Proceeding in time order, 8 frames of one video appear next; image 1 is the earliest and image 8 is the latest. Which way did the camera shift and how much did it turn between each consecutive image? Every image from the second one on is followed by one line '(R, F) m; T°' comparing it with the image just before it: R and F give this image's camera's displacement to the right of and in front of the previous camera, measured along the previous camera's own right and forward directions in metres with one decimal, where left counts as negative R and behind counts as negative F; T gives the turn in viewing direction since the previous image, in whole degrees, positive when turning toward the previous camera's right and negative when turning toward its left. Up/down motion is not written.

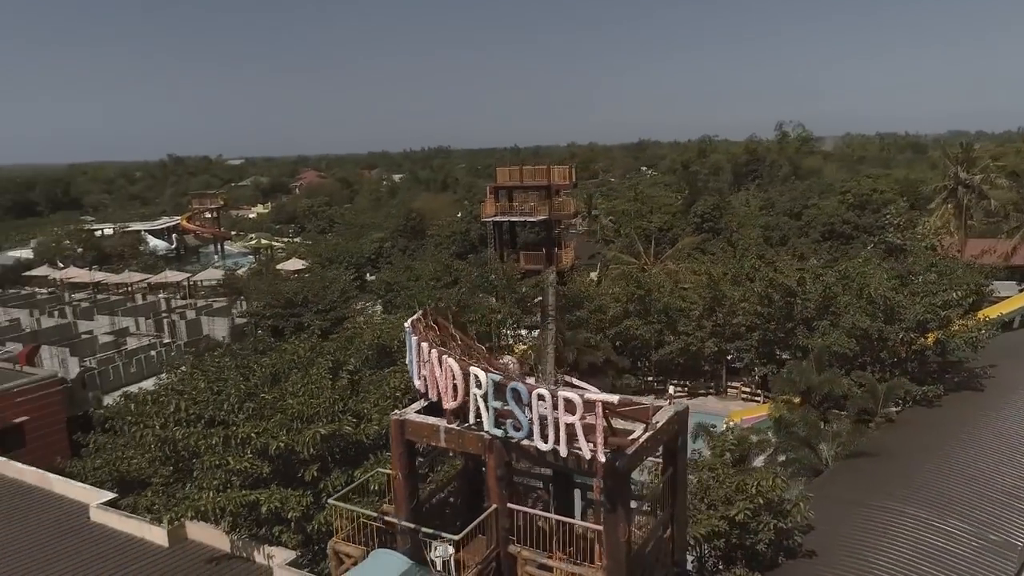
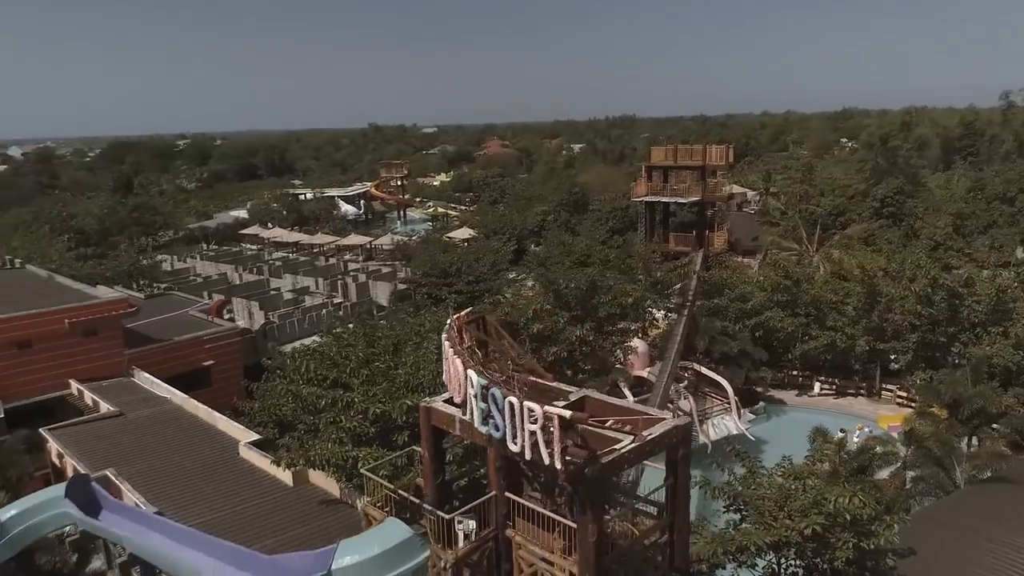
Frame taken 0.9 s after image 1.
(+1.6, -0.4) m; -14°
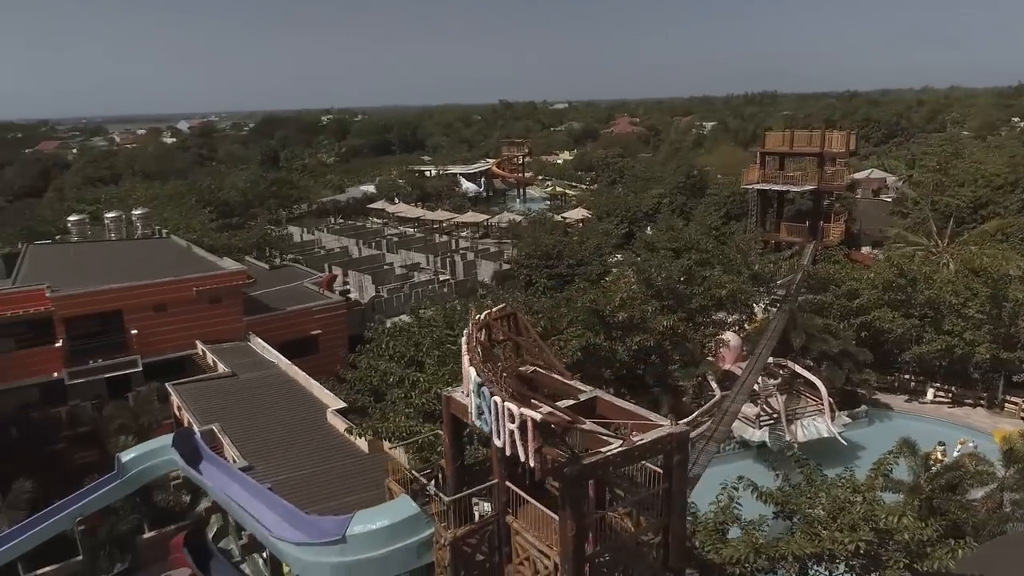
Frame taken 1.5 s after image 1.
(+1.2, -0.3) m; -10°
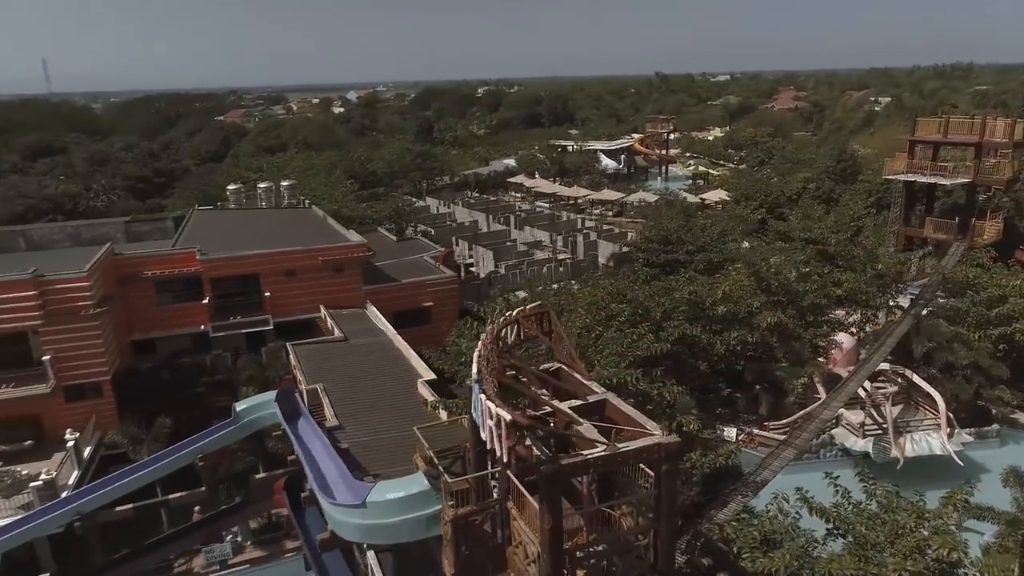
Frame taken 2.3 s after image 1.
(+1.5, -0.4) m; -12°
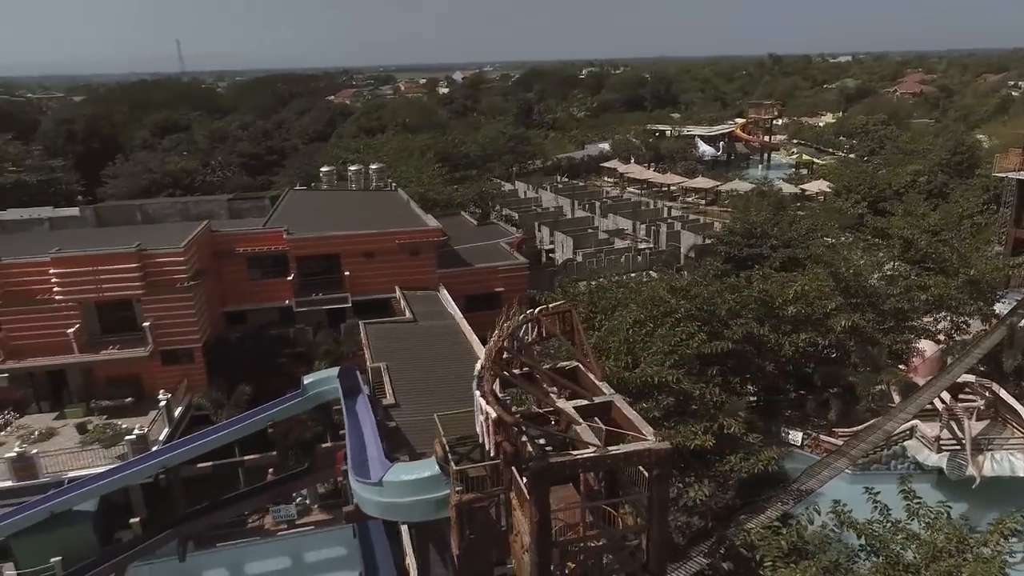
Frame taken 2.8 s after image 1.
(+1.0, -0.3) m; -8°
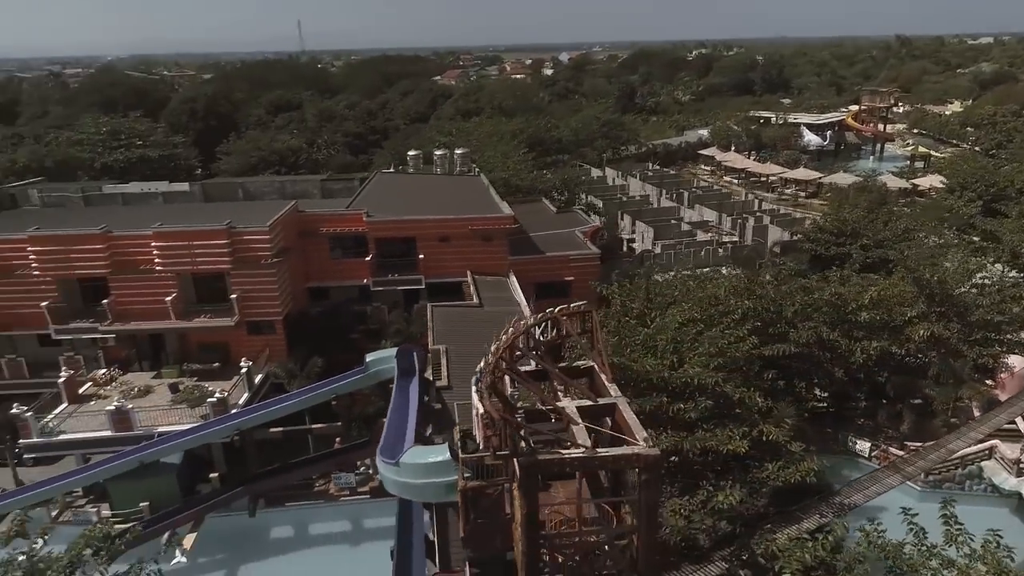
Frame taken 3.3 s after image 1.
(+1.1, -0.3) m; -8°
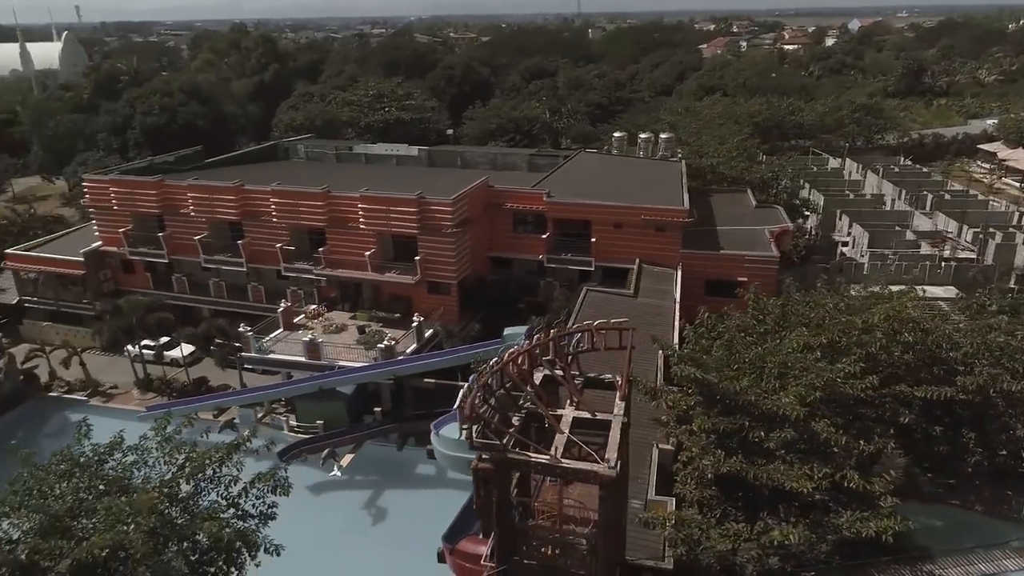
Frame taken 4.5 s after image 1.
(+2.9, -0.5) m; -19°
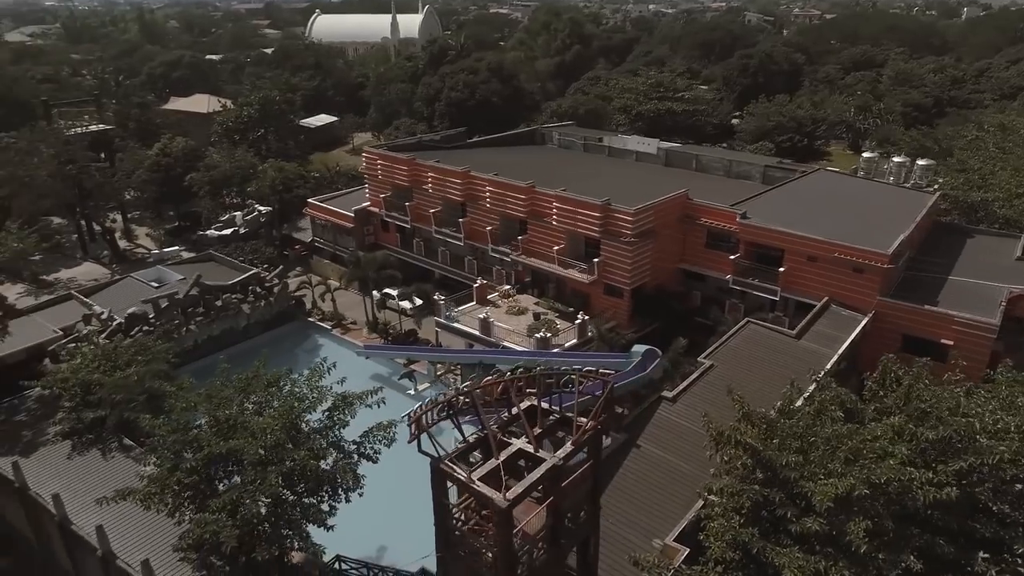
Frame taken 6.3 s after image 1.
(+4.6, -0.4) m; -24°
